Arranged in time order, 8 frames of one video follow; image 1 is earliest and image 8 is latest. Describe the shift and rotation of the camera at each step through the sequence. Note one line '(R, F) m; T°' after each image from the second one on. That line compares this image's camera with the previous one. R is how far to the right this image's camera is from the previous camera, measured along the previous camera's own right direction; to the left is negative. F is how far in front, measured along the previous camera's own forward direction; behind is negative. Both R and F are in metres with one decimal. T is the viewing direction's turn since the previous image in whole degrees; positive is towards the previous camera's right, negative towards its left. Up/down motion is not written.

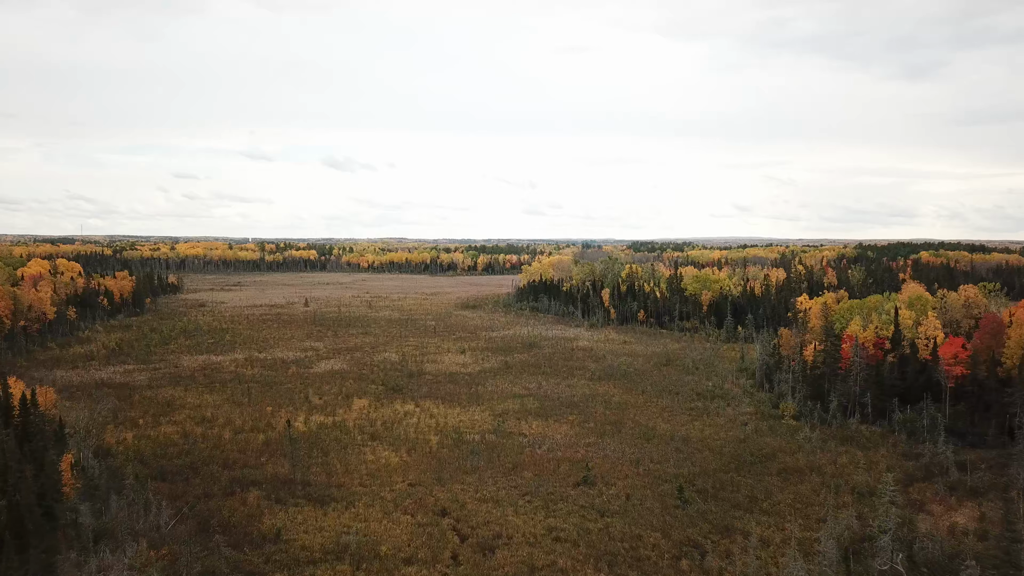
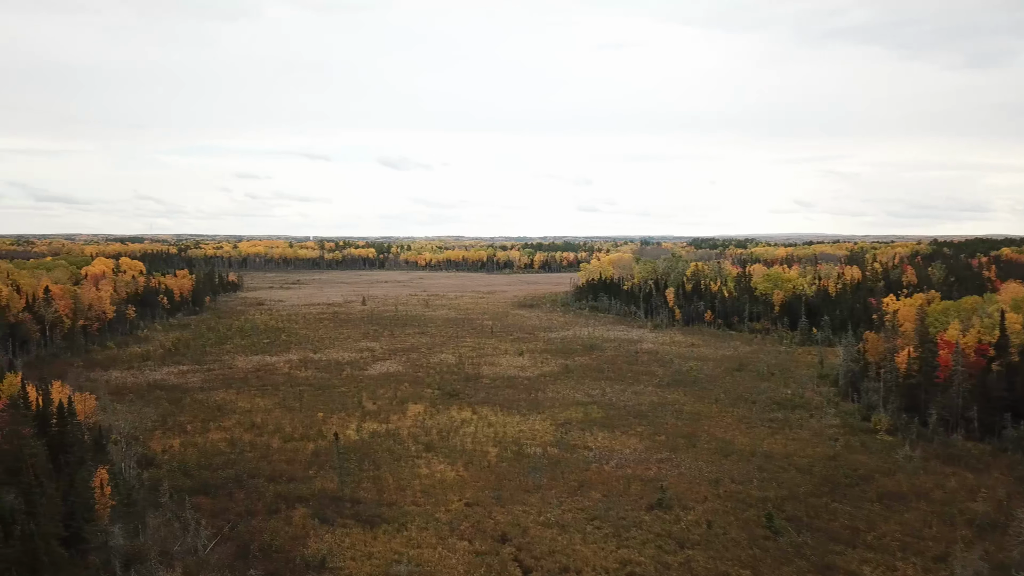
(-0.3, +2.5) m; -4°
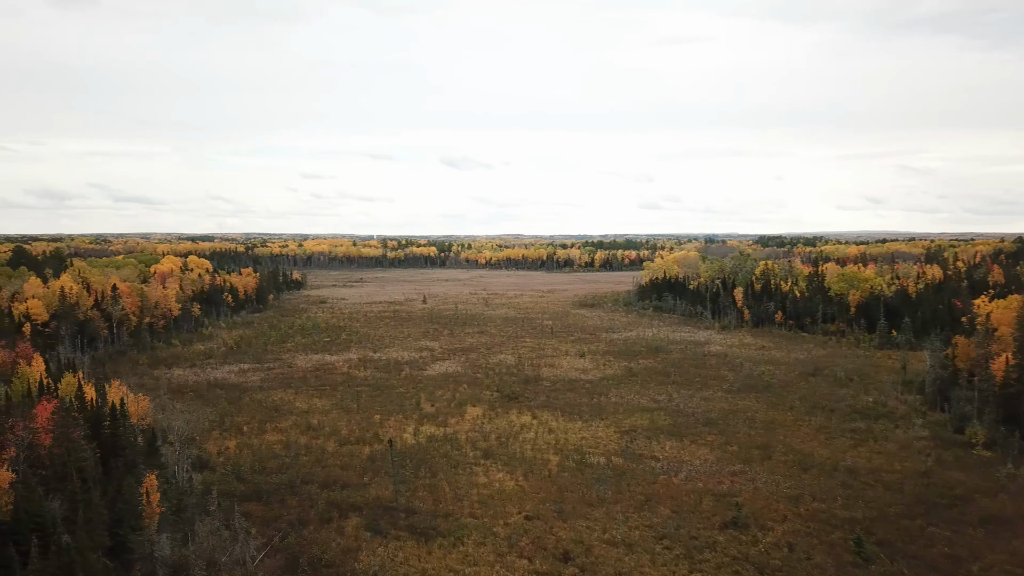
(-0.1, +1.5) m; -4°
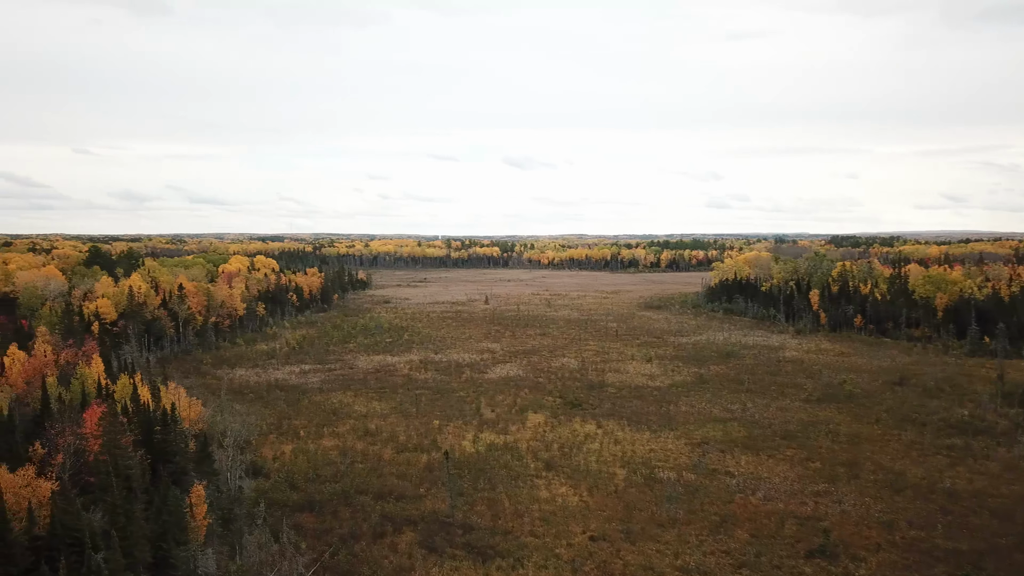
(0.0, +1.6) m; -4°
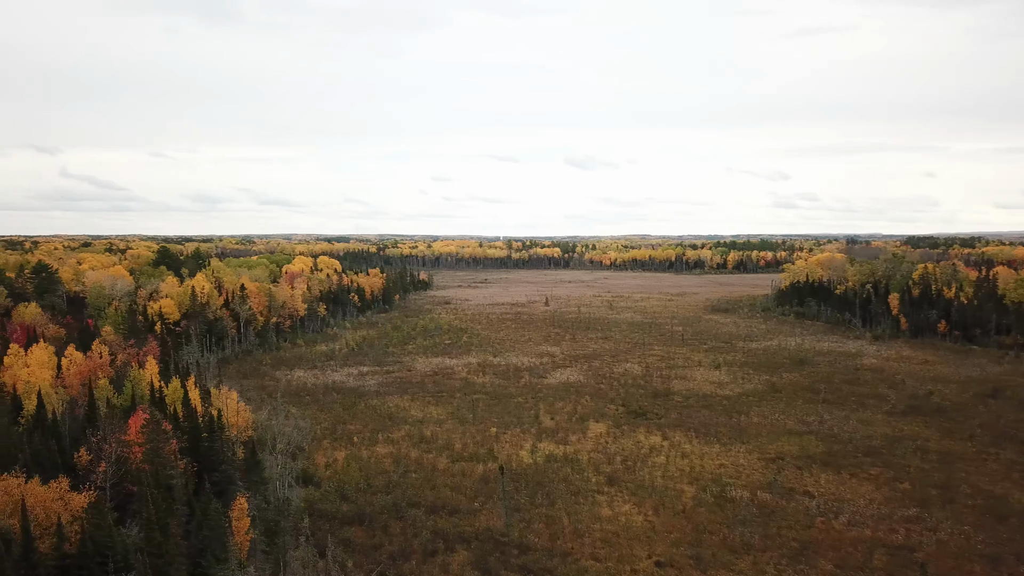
(0.0, +1.5) m; -4°
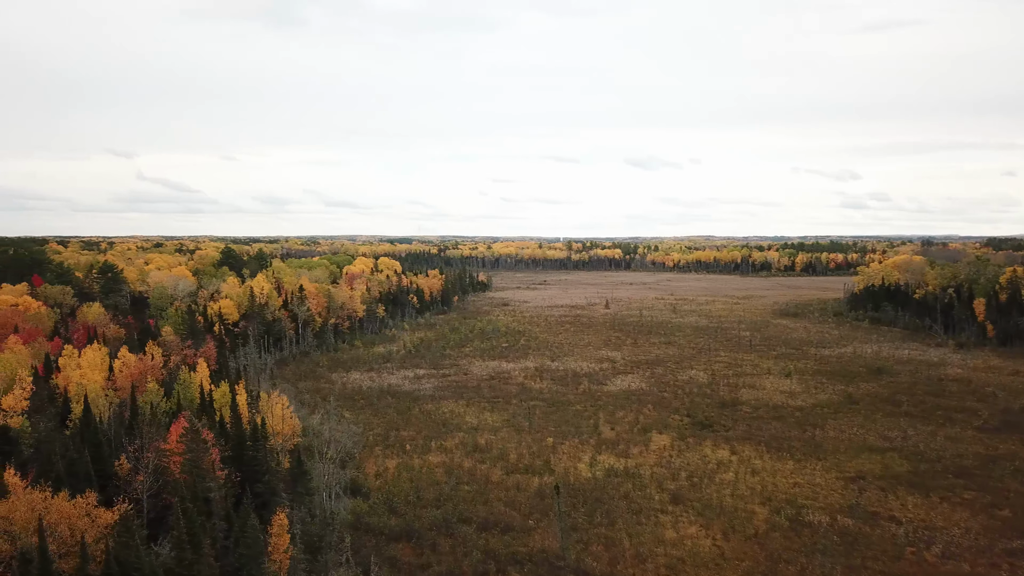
(+0.1, +1.5) m; -4°
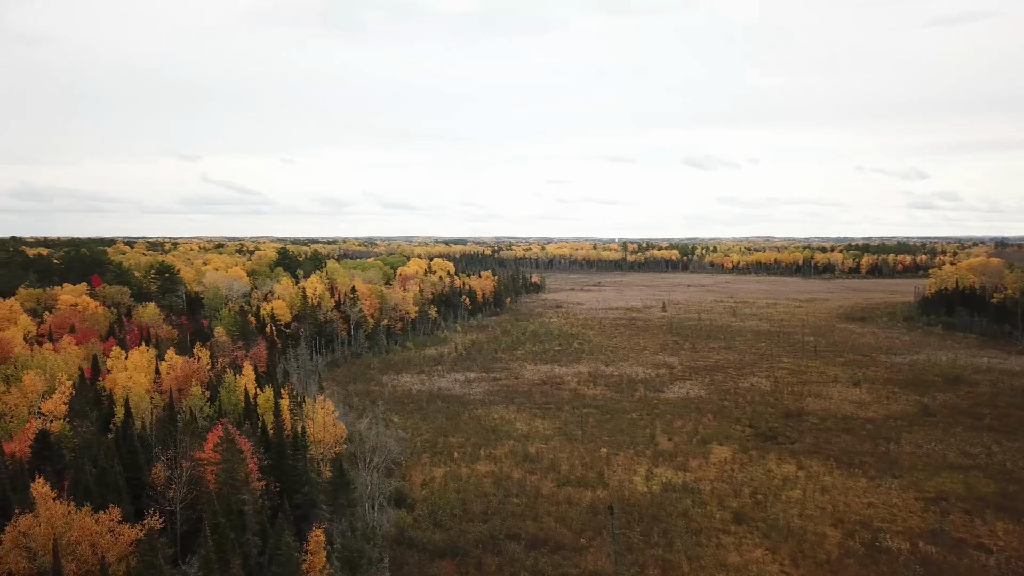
(+0.1, +1.3) m; -4°
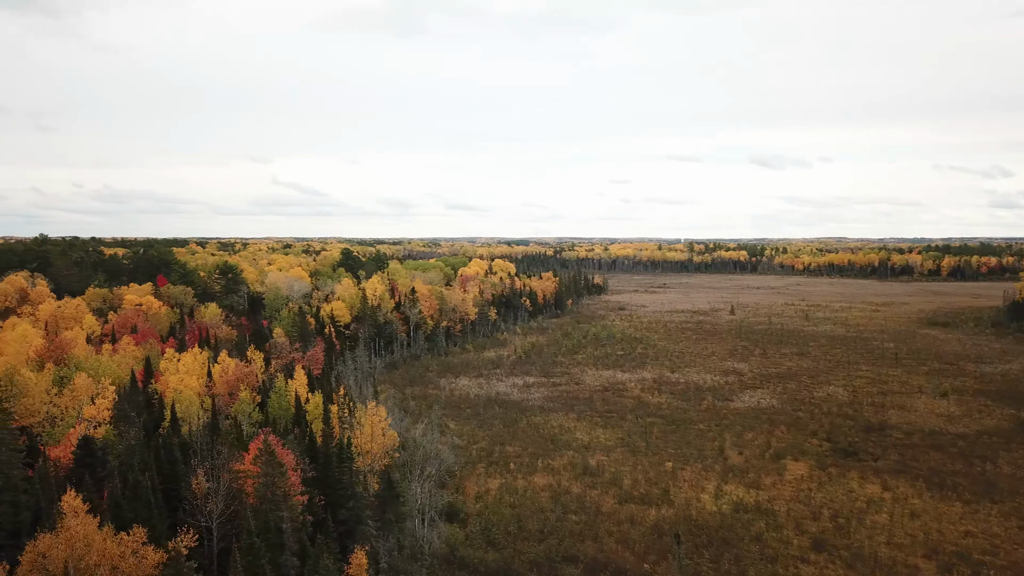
(+0.1, +1.5) m; -4°
